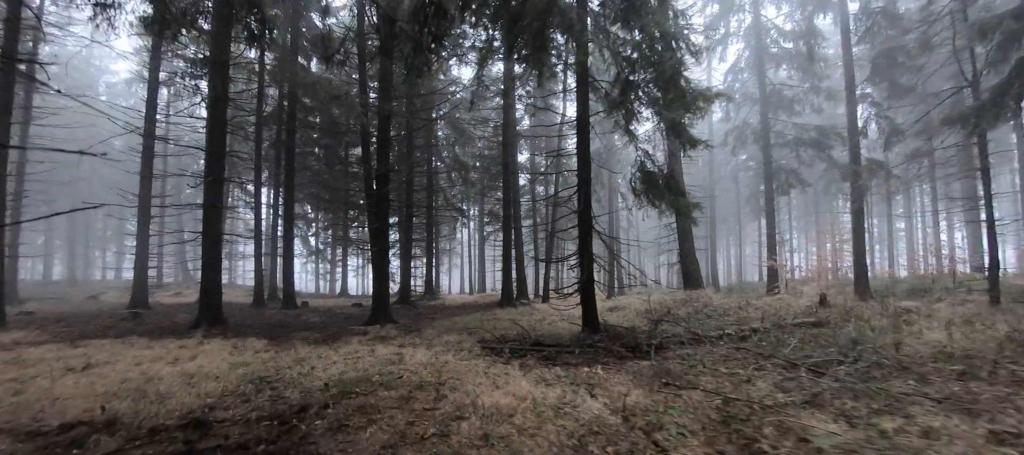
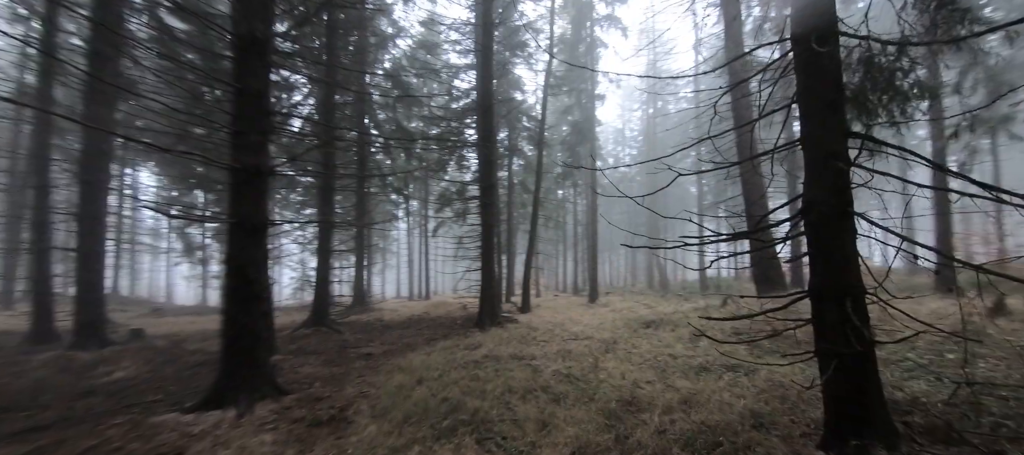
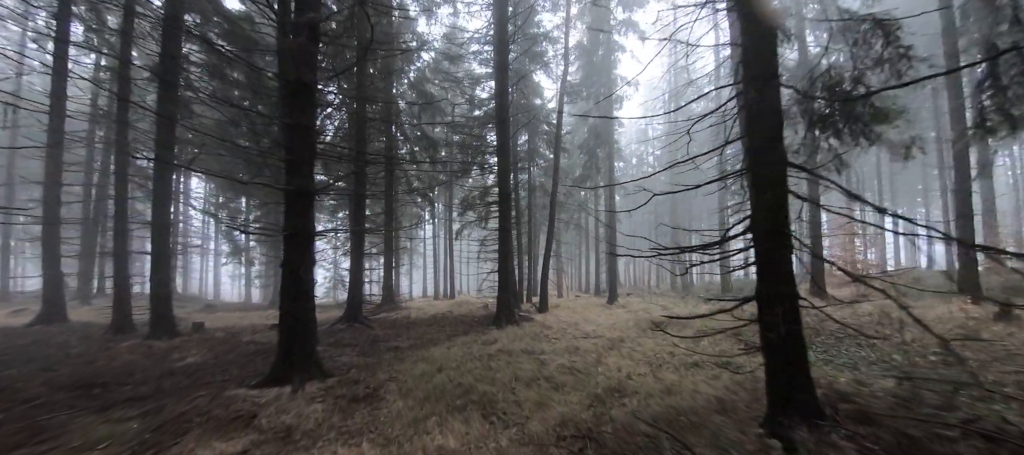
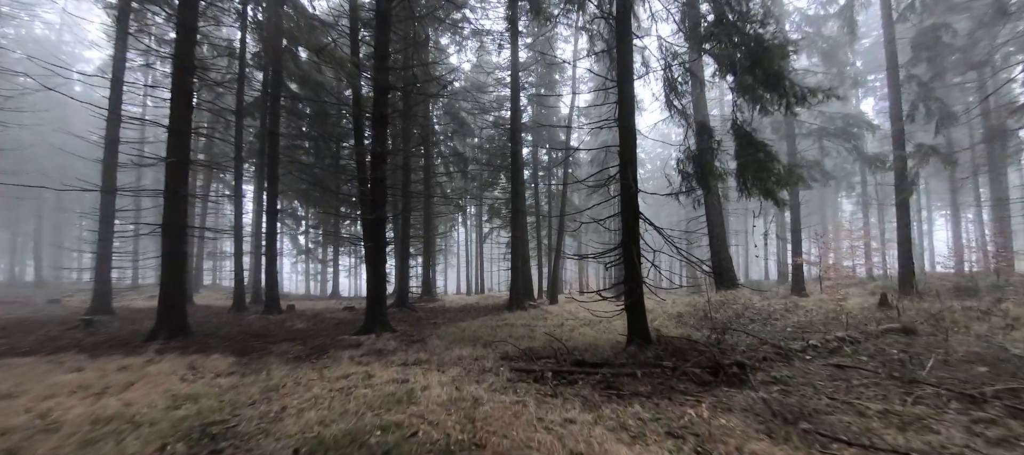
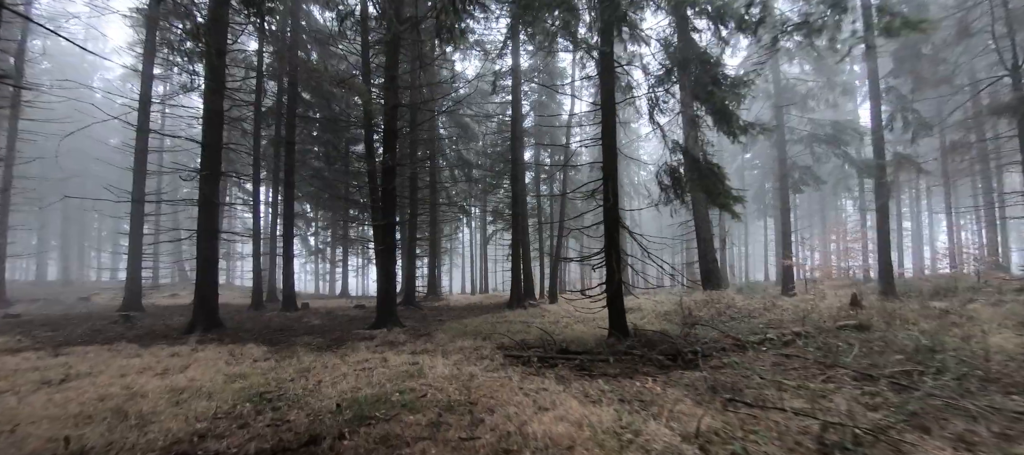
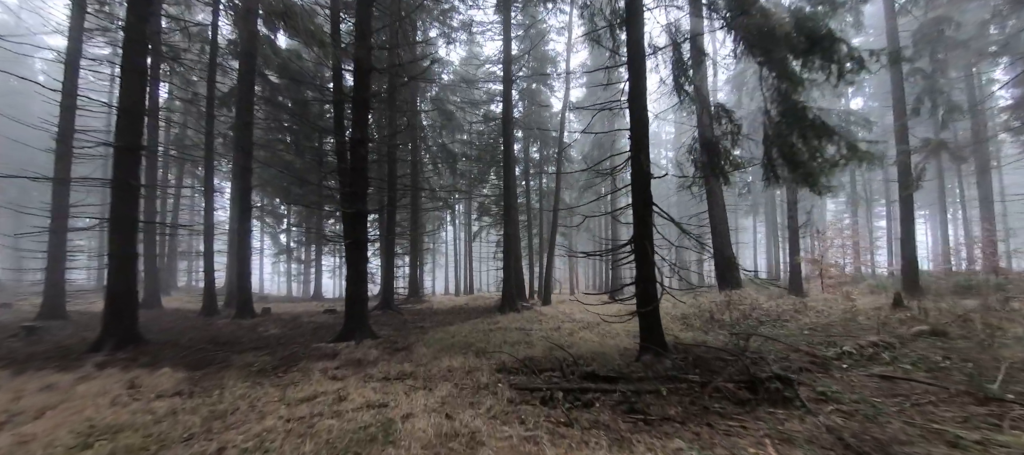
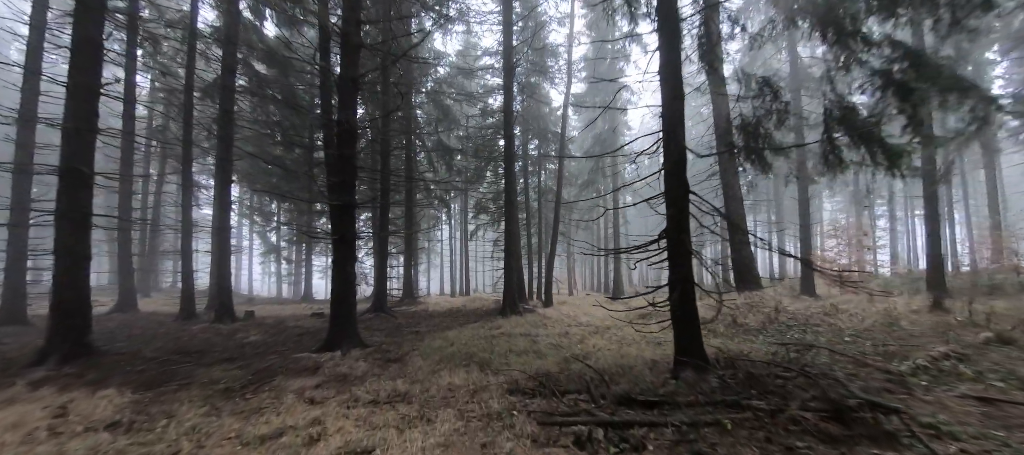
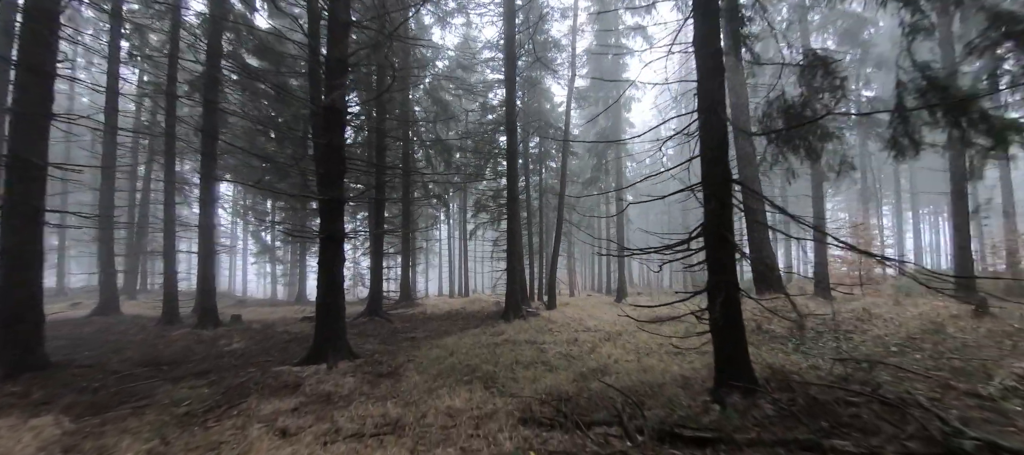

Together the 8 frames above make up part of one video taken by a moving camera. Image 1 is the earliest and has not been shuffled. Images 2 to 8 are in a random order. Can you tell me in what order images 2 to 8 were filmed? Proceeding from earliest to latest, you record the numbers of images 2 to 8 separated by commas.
5, 4, 6, 7, 8, 3, 2
